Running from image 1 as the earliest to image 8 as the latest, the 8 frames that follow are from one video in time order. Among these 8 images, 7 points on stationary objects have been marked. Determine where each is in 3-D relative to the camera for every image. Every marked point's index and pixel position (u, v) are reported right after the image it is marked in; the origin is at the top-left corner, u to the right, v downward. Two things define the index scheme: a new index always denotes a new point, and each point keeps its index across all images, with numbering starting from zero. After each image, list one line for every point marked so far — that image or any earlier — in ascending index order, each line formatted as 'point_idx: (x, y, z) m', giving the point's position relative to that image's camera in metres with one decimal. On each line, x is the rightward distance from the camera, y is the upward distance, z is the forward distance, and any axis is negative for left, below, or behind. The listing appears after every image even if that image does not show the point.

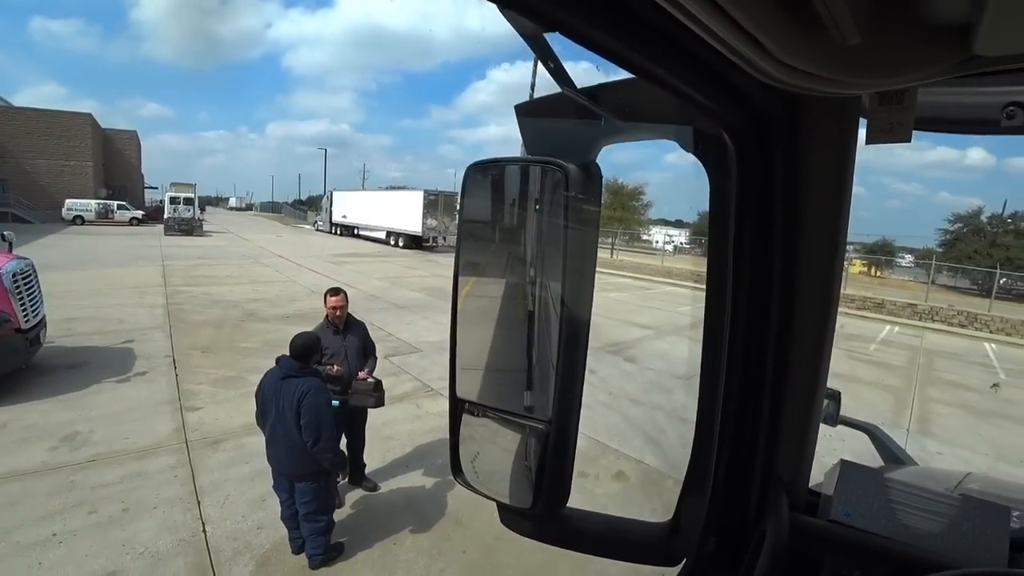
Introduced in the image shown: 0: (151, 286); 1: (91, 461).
0: (-6.4, 0.0, +10.1) m
1: (-2.7, -1.1, +3.6) m
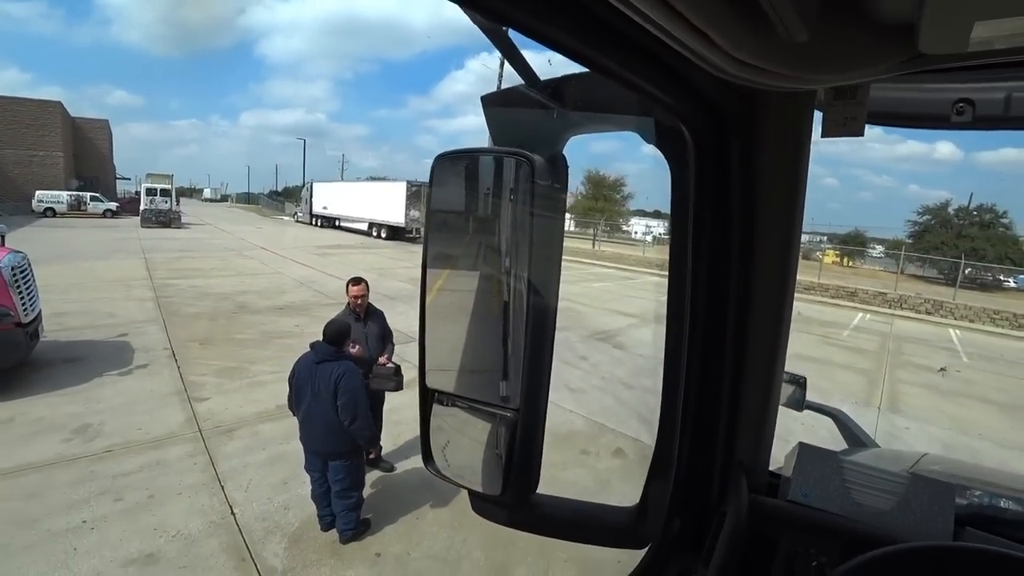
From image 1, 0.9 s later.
0: (-6.6, +0.2, +10.0) m
1: (-2.6, -1.1, +3.7) m
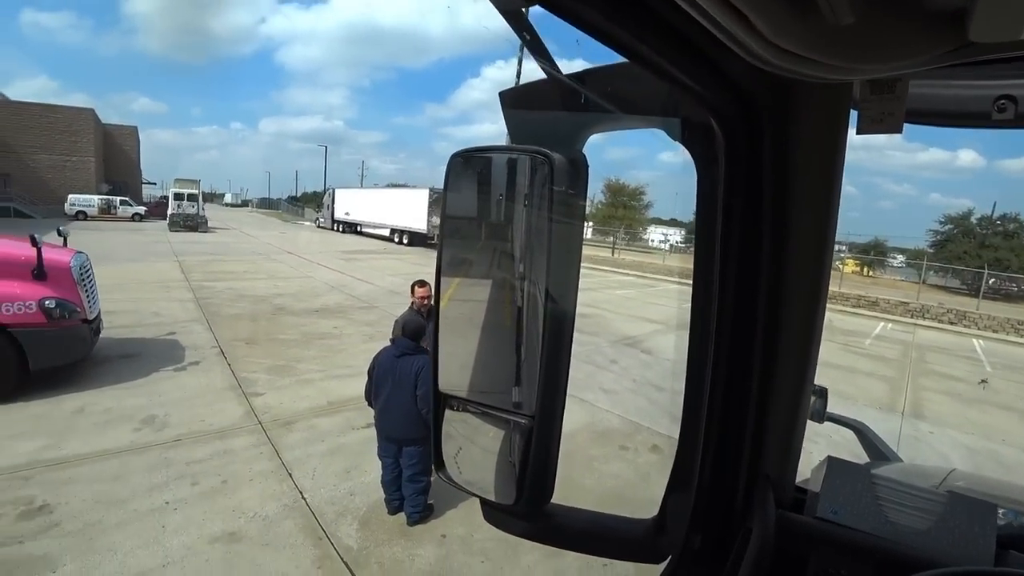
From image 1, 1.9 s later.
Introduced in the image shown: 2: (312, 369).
0: (-6.1, +0.1, +10.4) m
1: (-2.3, -1.1, +4.0) m
2: (-1.9, -0.8, +5.5) m
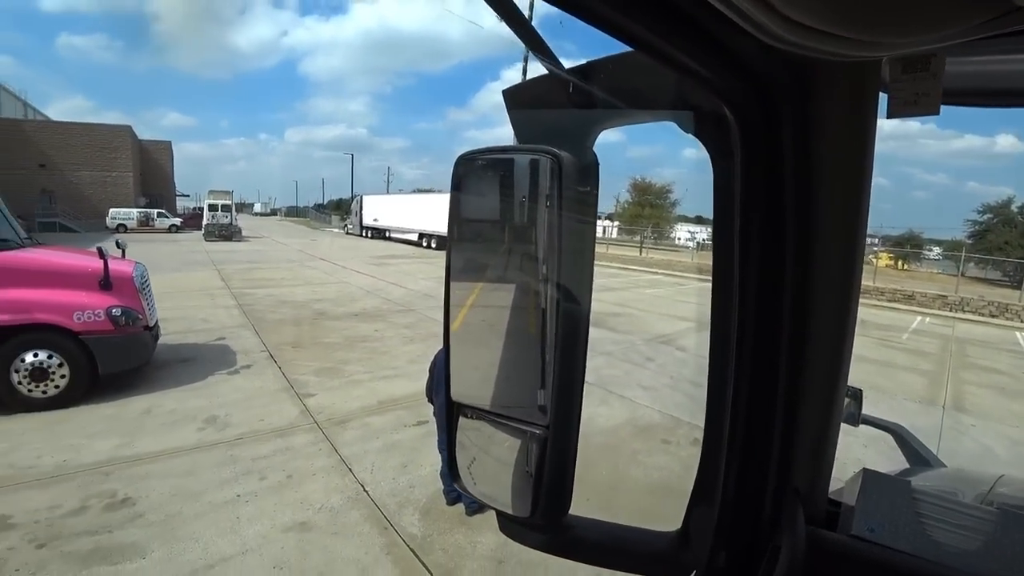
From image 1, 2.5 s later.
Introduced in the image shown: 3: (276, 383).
0: (-5.6, 0.0, +10.7) m
1: (-2.0, -1.1, +4.2) m
2: (-1.5, -0.8, +5.7) m
3: (-2.2, -0.9, +5.3) m
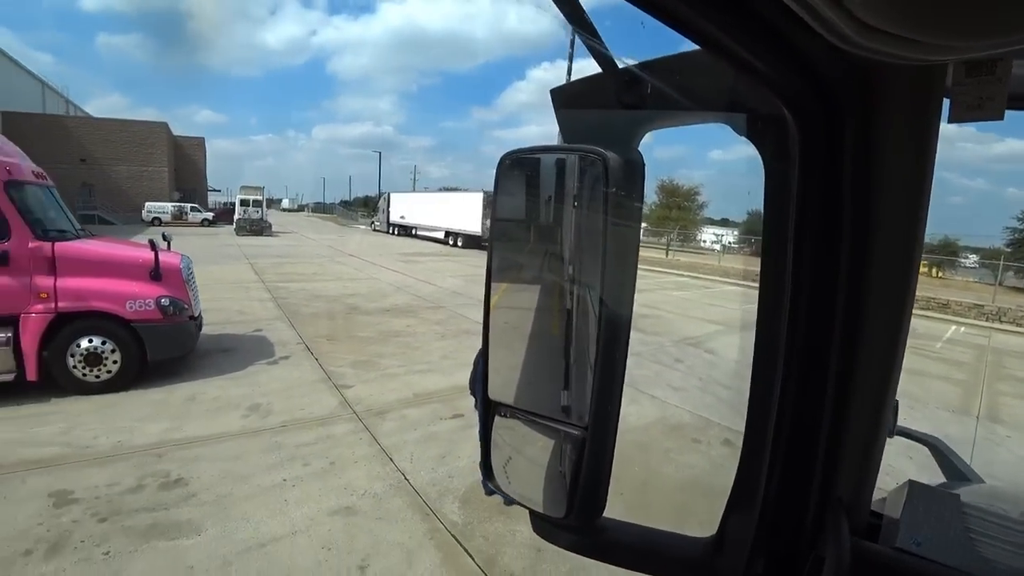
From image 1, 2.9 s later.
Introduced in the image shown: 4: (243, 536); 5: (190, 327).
0: (-5.1, +0.1, +11.0) m
1: (-1.7, -1.1, +4.3) m
2: (-1.2, -0.8, +5.8) m
3: (-1.9, -0.8, +5.5) m
4: (-1.4, -1.3, +3.0) m
5: (-3.1, -0.4, +5.5) m
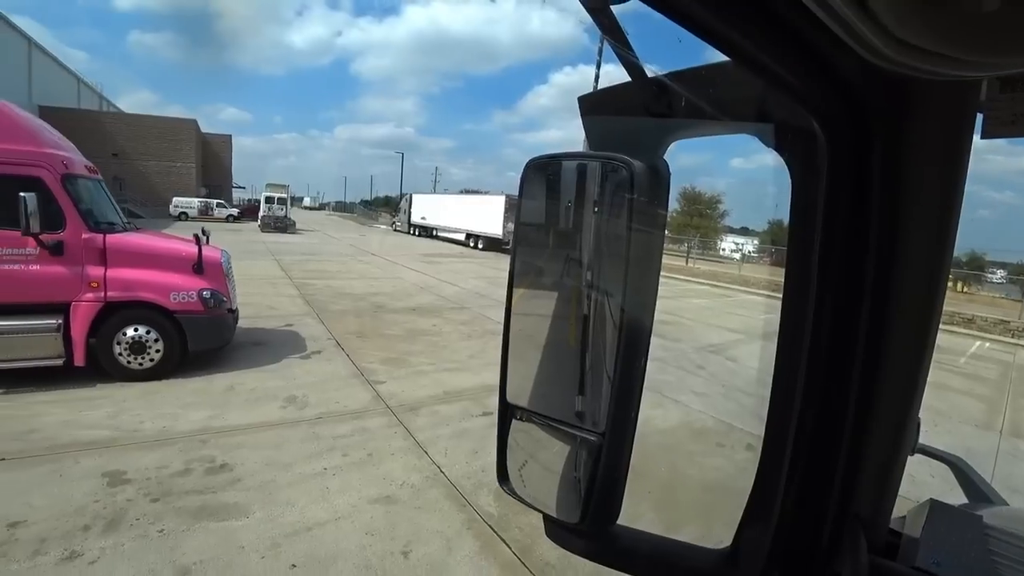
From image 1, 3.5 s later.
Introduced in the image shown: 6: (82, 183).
0: (-4.6, +0.2, +11.2) m
1: (-1.5, -1.0, +4.5) m
2: (-1.0, -0.8, +6.0) m
3: (-1.7, -0.8, +5.6) m
4: (-1.2, -1.3, +3.1) m
5: (-2.8, -0.3, +5.7) m
6: (-4.0, +1.0, +5.3) m
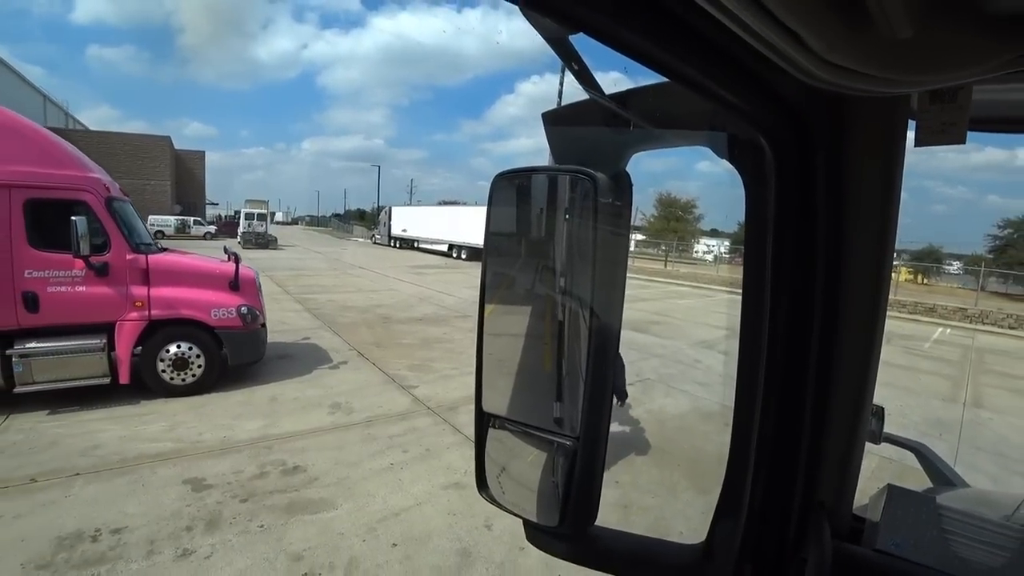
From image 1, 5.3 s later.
0: (-4.7, -0.1, +11.4) m
1: (-1.2, -1.1, +4.8) m
2: (-0.7, -0.9, +6.4) m
3: (-1.4, -0.9, +6.0) m
4: (-0.8, -1.3, +3.5) m
5: (-2.6, -0.5, +5.9) m
6: (-3.8, +0.8, +5.5) m
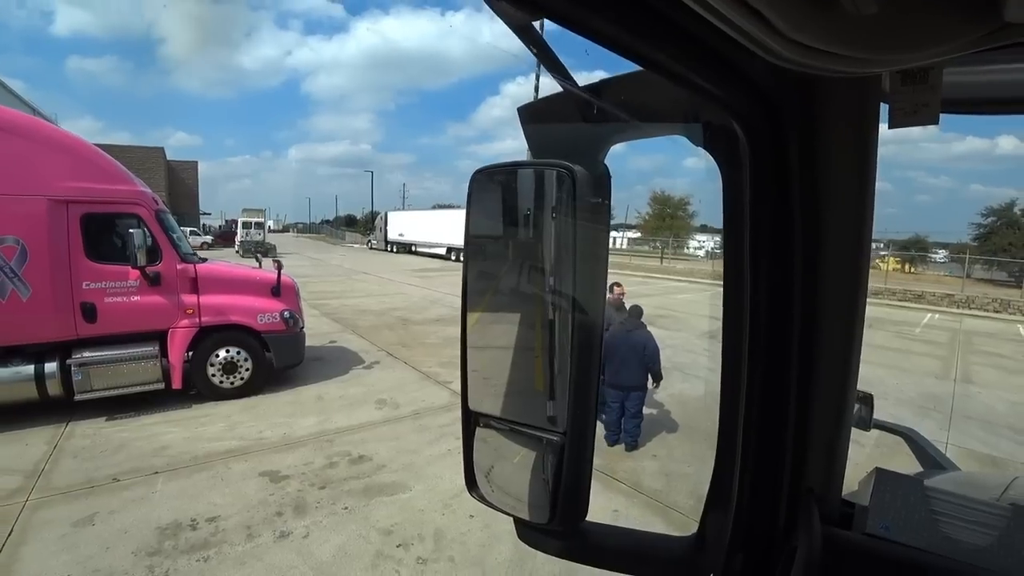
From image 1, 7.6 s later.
0: (-4.5, -0.3, +11.7) m
1: (-0.9, -1.1, +5.2) m
2: (-0.4, -0.9, +6.7) m
3: (-1.1, -1.0, +6.3) m
4: (-0.5, -1.3, +3.8) m
5: (-2.3, -0.5, +6.3) m
6: (-3.5, +0.7, +5.8) m
